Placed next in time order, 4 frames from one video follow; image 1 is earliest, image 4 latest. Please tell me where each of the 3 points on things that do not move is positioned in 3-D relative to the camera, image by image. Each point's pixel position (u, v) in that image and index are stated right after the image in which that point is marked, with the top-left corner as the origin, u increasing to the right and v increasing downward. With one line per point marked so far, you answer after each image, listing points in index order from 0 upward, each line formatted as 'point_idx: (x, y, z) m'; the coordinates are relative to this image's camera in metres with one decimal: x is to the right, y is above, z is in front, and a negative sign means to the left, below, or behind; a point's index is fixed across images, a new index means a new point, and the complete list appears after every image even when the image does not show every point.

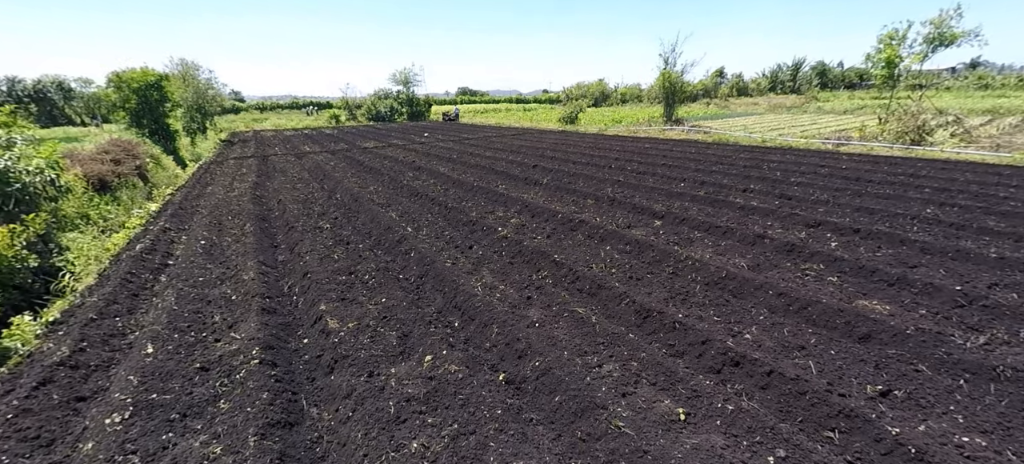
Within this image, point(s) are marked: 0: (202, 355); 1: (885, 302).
0: (-2.1, -0.9, +2.8) m
1: (+3.2, -0.6, +3.5) m
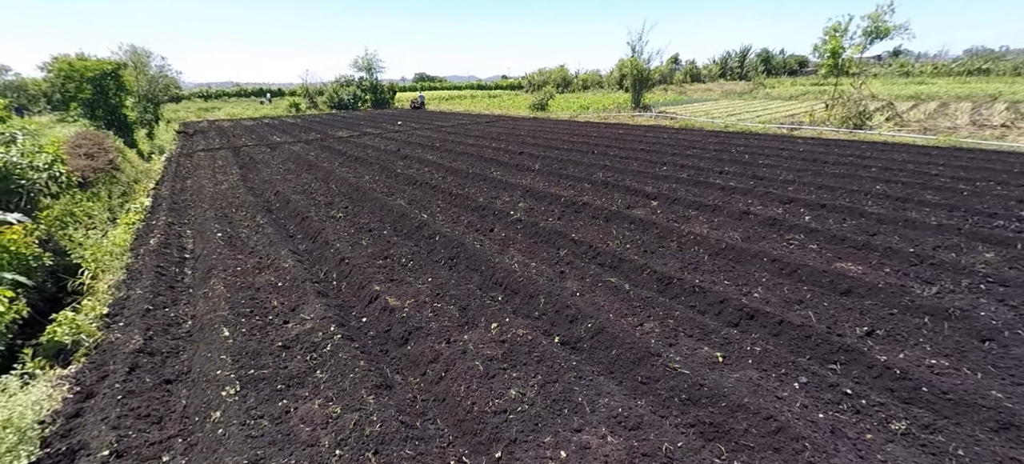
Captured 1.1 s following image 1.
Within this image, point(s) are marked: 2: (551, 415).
0: (-1.7, -0.8, +3.0) m
1: (+3.5, -0.3, +4.2) m
2: (+0.2, -1.0, +2.3) m
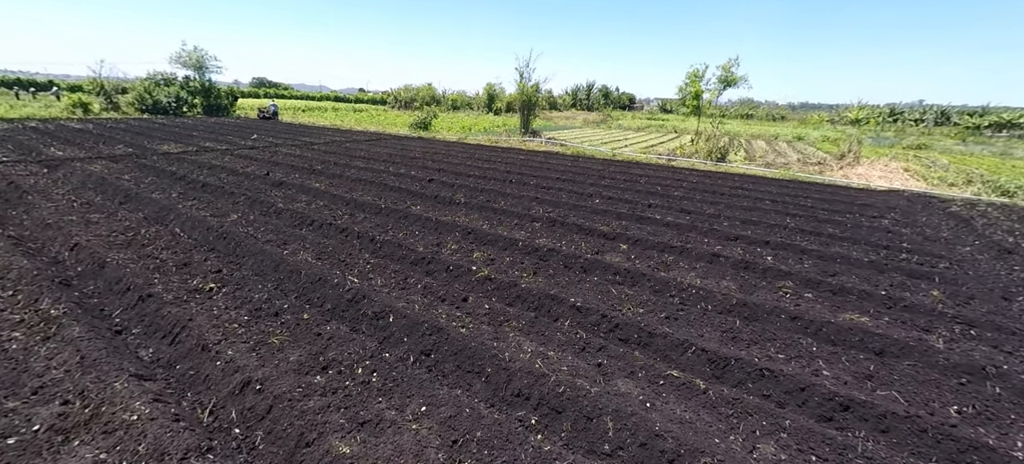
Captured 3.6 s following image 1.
0: (-1.1, -1.4, +1.3) m
1: (+3.5, -0.8, +4.1) m
2: (+0.9, -1.5, +1.2) m
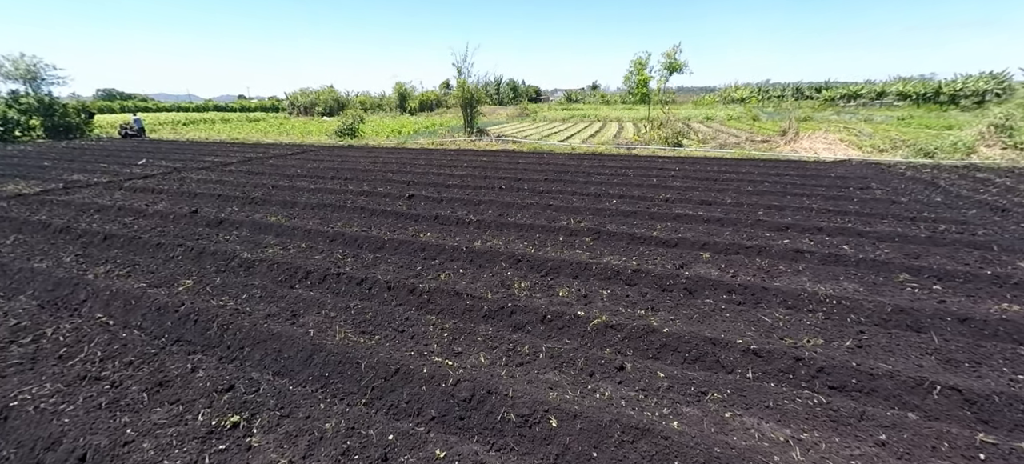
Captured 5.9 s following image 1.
0: (+0.7, -1.7, +0.2) m
1: (+4.5, -0.6, +3.8) m
2: (+2.7, -1.6, +0.6) m
